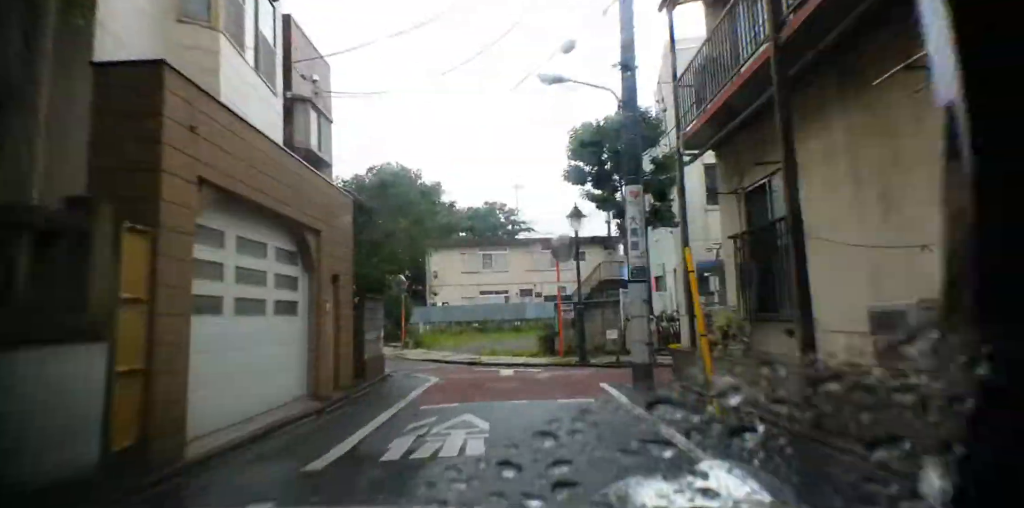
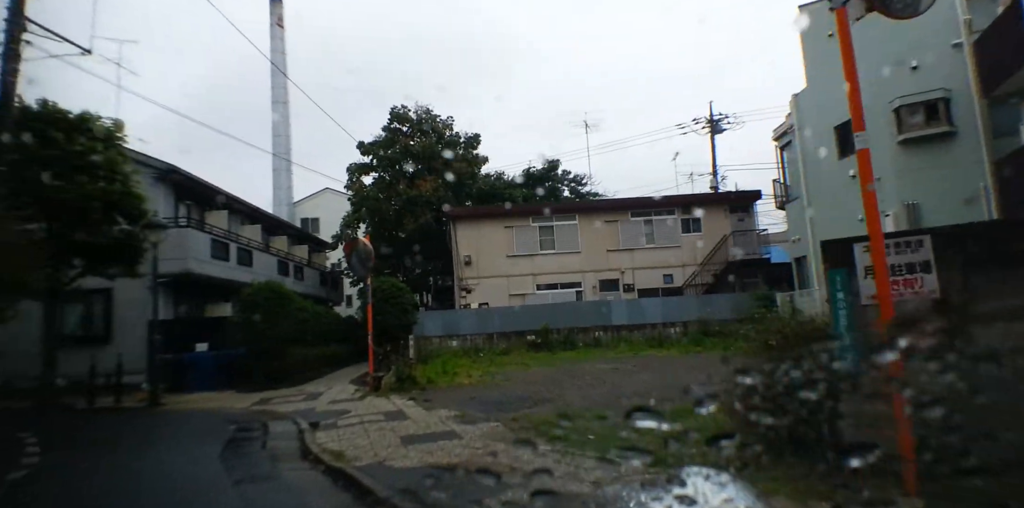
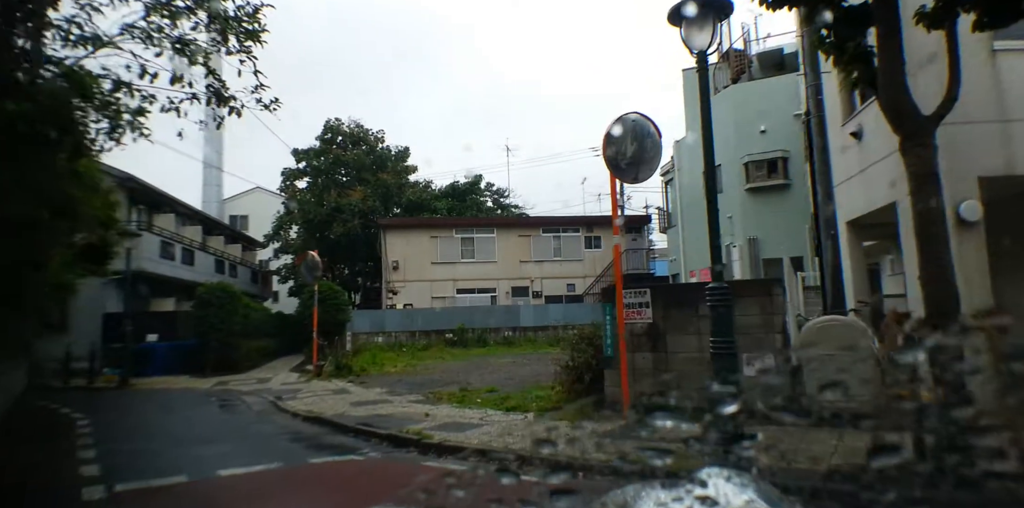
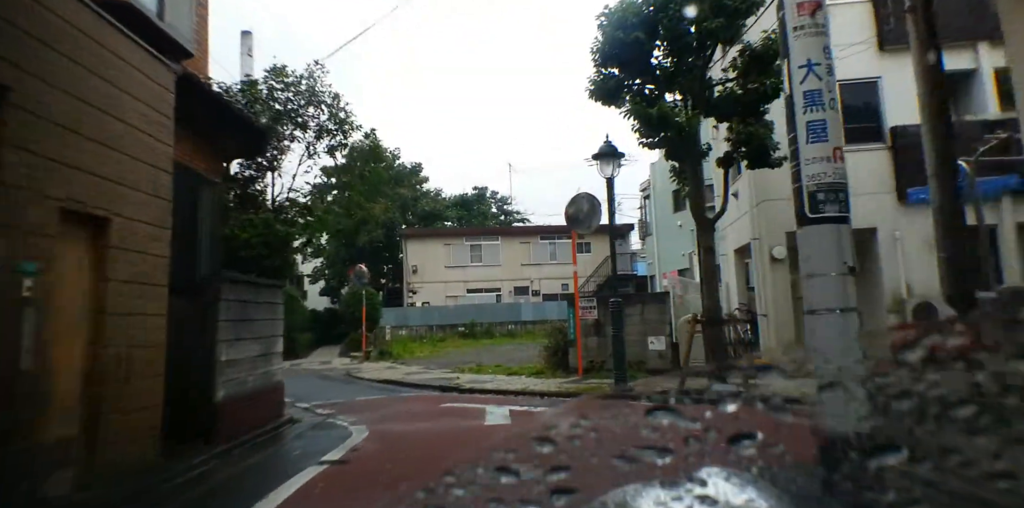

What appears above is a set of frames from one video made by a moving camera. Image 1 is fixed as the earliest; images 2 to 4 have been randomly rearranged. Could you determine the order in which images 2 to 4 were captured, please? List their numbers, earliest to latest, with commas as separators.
4, 3, 2
